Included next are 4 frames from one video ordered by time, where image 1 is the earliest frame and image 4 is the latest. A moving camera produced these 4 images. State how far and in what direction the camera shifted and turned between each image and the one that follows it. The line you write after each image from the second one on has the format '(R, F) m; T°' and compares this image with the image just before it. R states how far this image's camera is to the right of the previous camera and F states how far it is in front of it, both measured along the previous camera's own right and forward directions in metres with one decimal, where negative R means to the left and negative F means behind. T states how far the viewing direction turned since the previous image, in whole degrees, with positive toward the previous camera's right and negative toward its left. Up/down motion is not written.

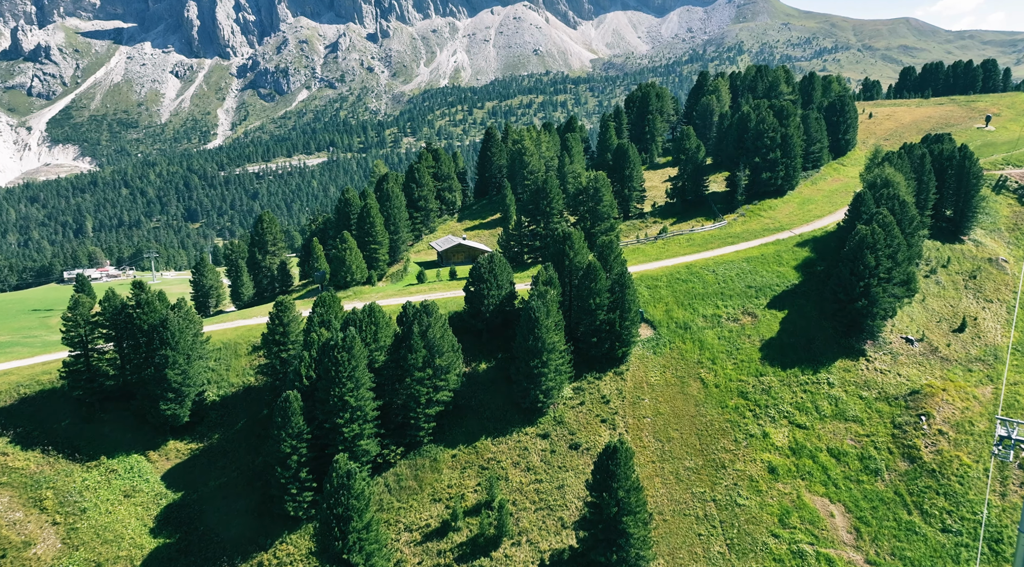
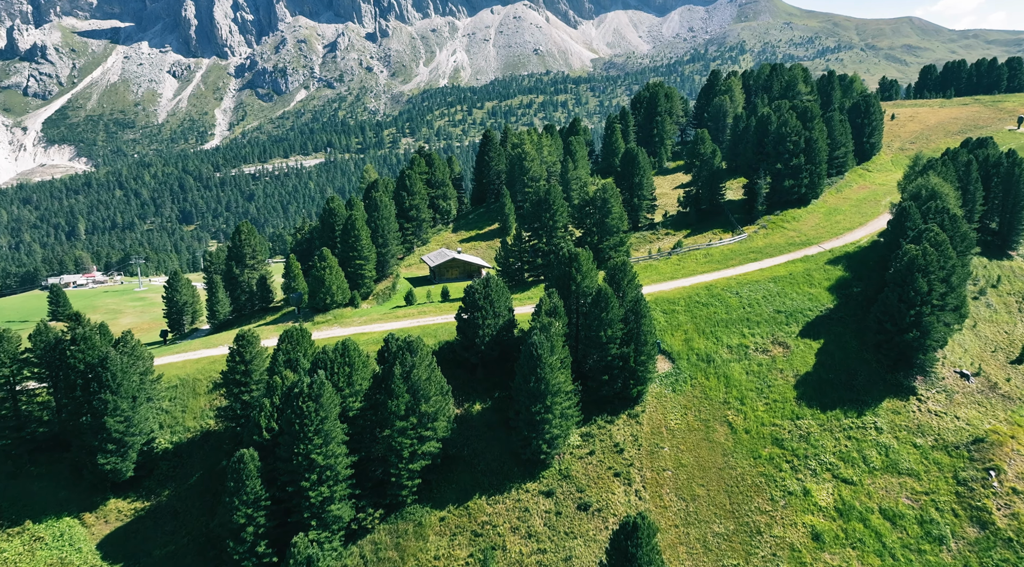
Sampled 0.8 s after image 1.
(+0.1, +12.1) m; 0°
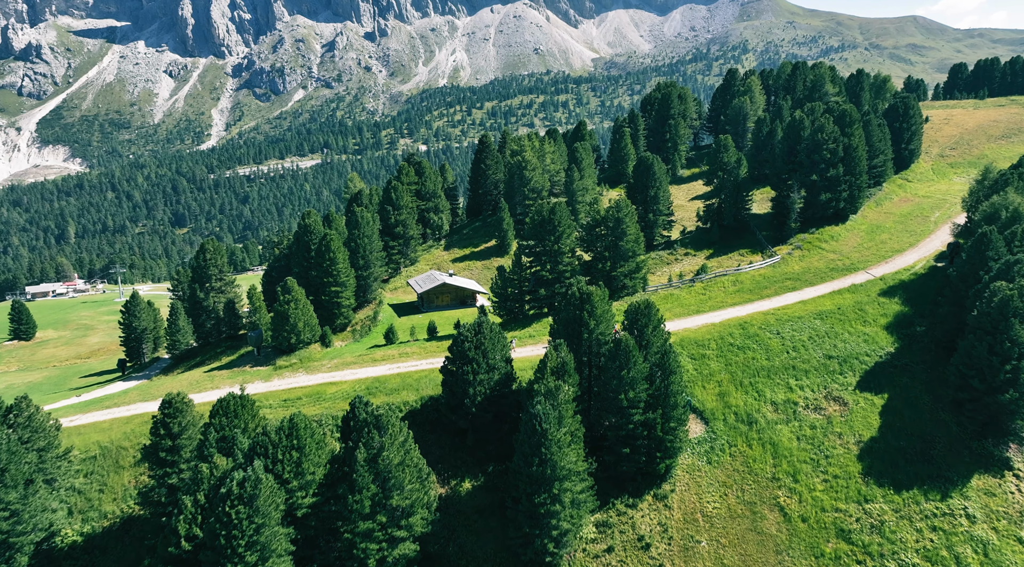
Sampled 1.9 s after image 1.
(+0.2, +15.8) m; 0°
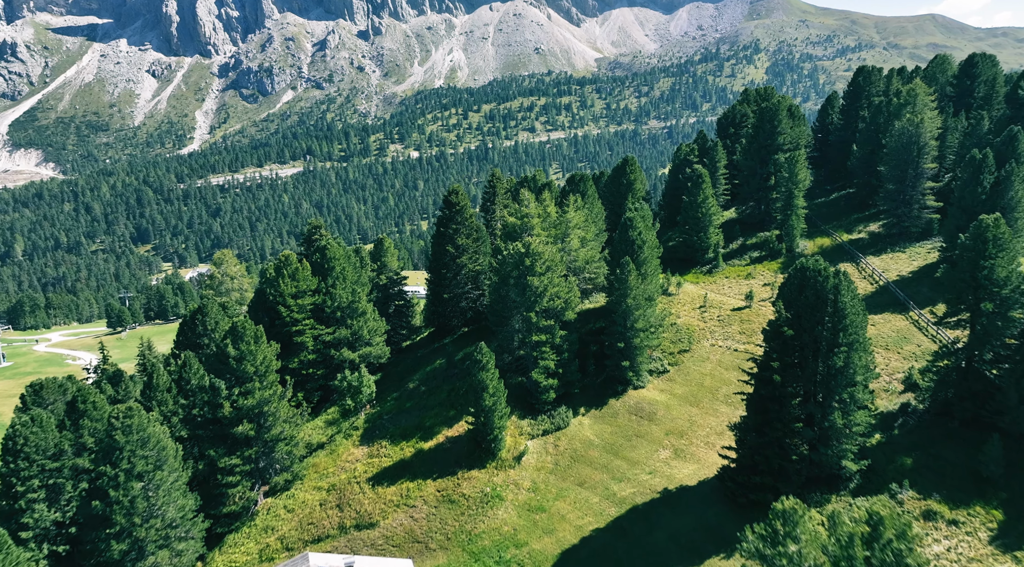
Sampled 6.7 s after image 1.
(+0.6, +70.9) m; 0°
